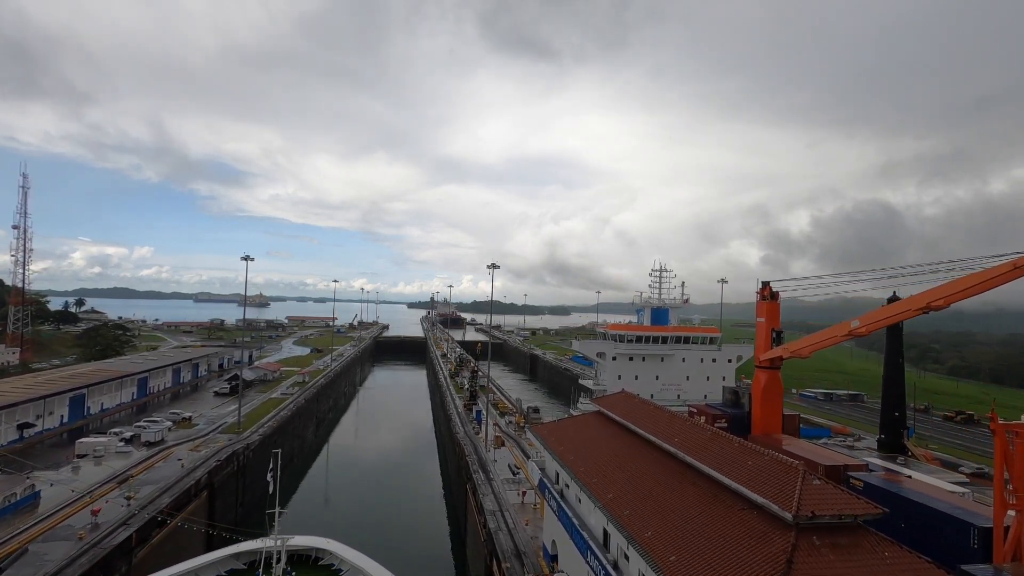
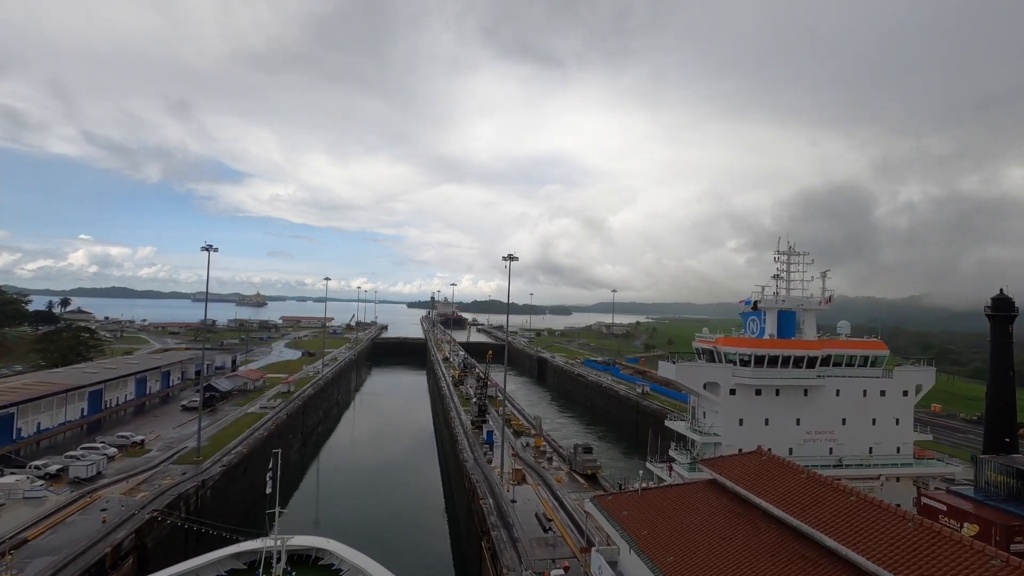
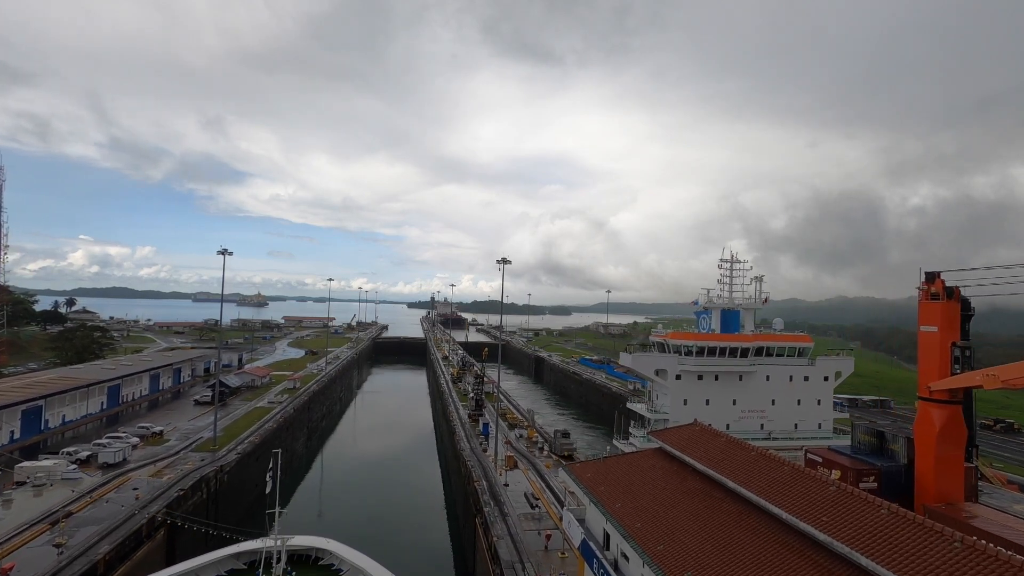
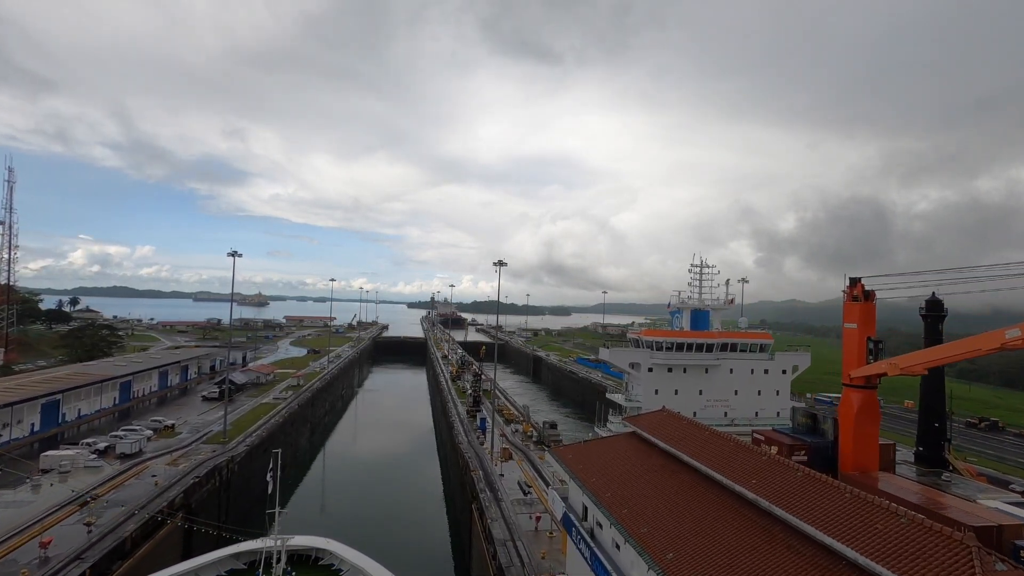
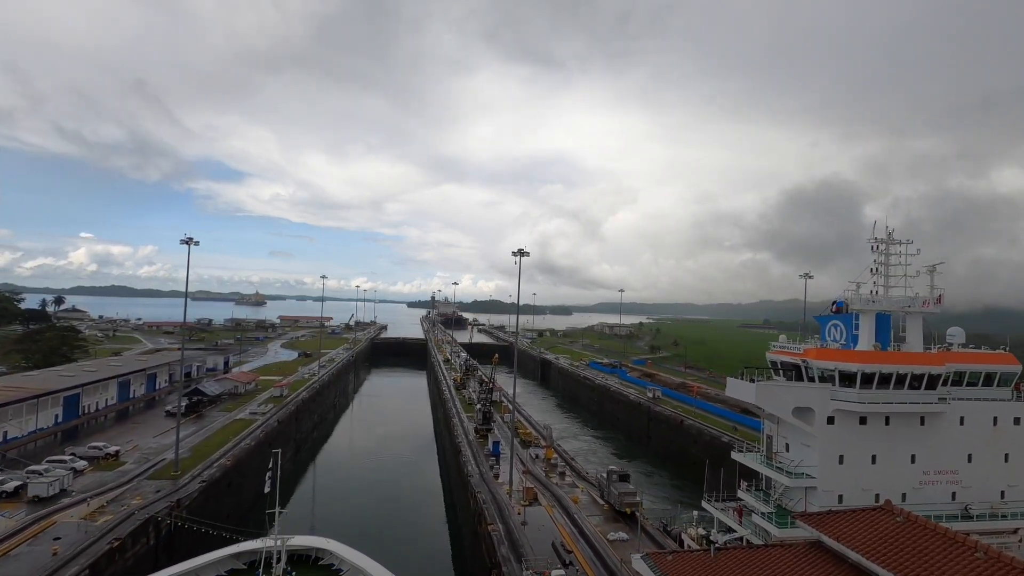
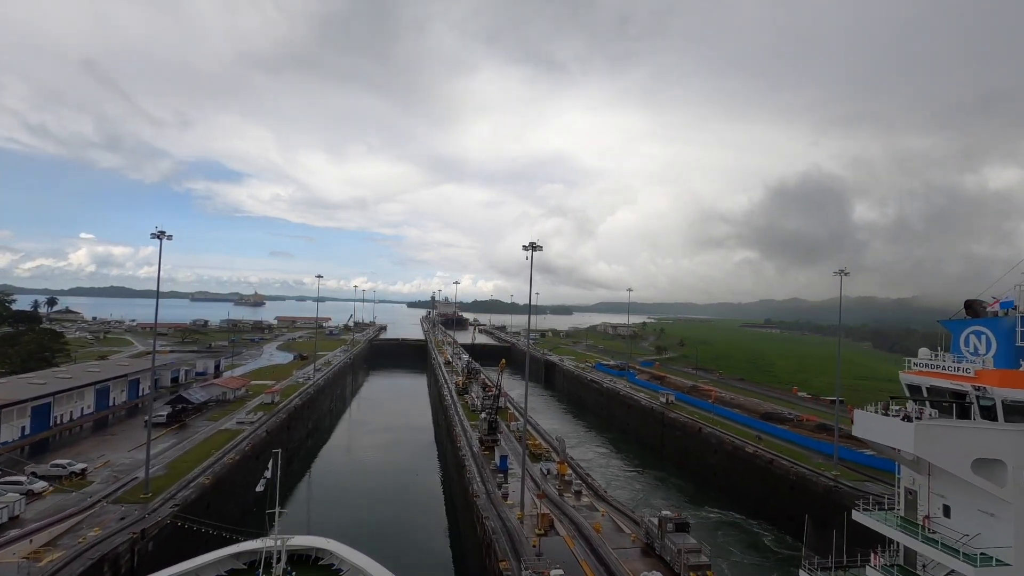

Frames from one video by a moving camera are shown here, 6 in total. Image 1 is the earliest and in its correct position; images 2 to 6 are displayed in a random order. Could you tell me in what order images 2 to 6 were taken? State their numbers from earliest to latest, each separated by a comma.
4, 3, 2, 5, 6
